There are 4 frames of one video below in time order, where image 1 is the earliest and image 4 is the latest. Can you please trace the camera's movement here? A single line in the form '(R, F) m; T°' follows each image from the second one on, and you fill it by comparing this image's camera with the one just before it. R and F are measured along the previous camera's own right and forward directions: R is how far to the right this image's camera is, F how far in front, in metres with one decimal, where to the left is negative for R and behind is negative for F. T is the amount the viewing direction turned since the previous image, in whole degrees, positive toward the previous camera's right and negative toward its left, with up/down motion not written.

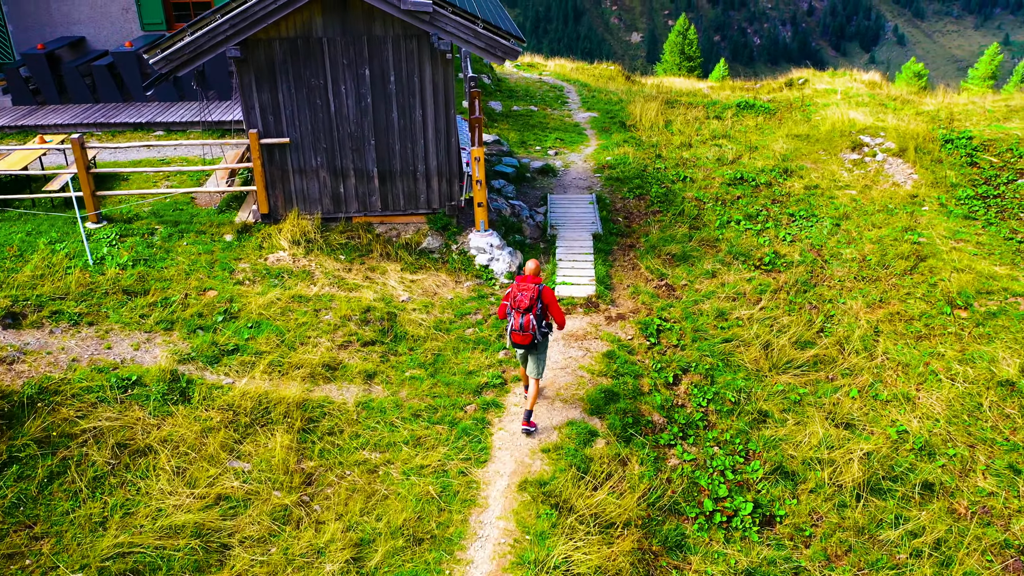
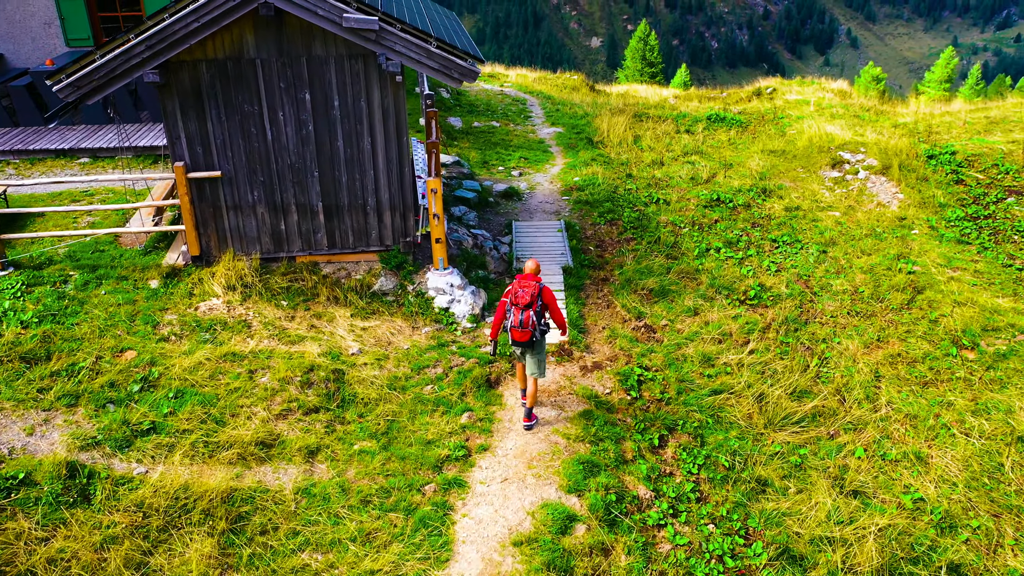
(0.0, +1.0) m; +2°
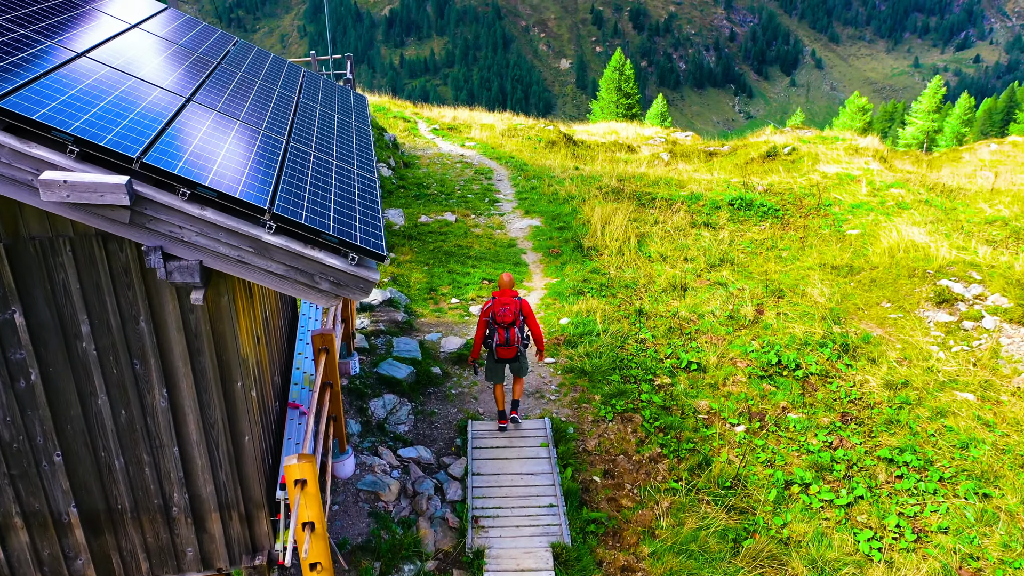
(+0.2, +4.6) m; +2°
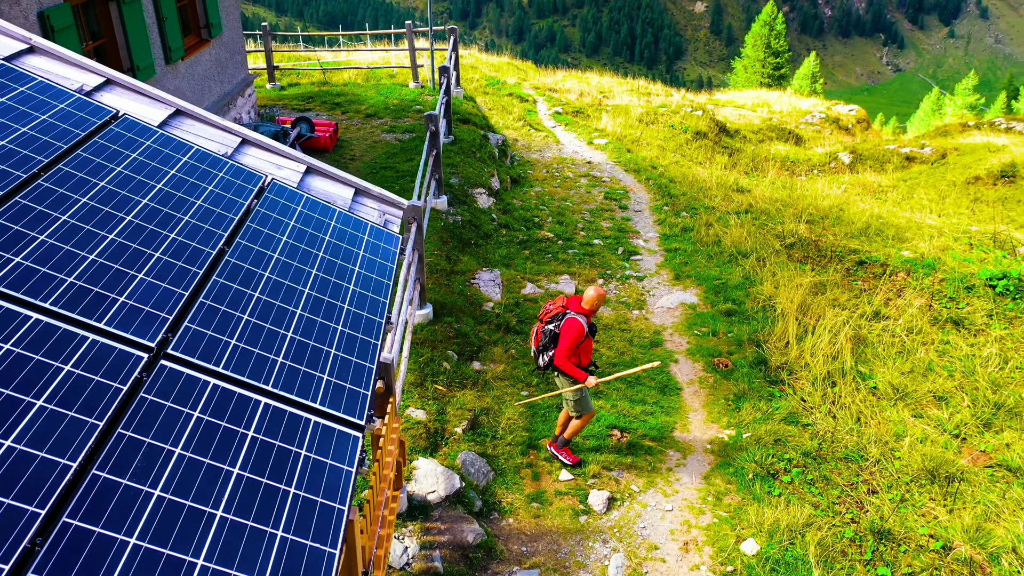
(-0.4, +4.1) m; -8°
